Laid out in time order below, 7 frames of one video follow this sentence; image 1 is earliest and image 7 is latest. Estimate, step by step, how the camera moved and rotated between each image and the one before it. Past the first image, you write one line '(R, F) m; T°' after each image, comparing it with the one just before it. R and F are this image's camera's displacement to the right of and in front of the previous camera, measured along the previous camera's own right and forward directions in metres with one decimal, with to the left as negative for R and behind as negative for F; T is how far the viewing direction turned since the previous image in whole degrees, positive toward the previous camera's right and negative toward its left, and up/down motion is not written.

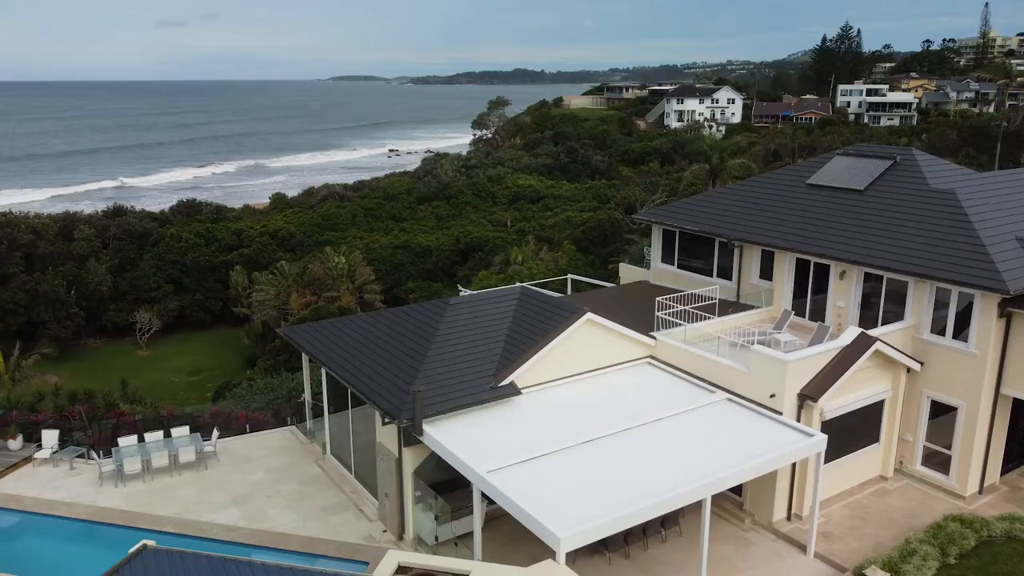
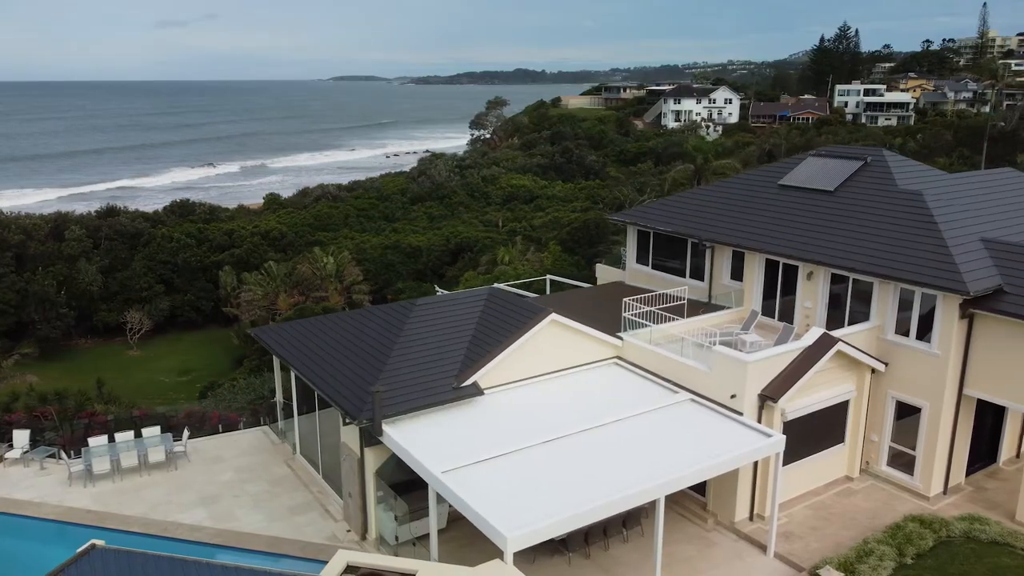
(+0.8, 0.0) m; 0°
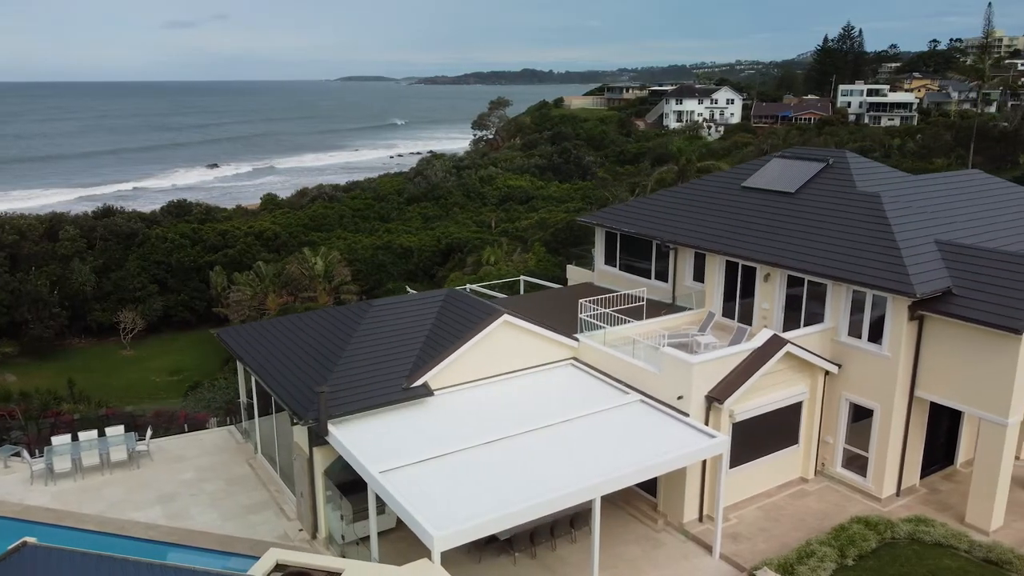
(+1.2, -0.1) m; 0°
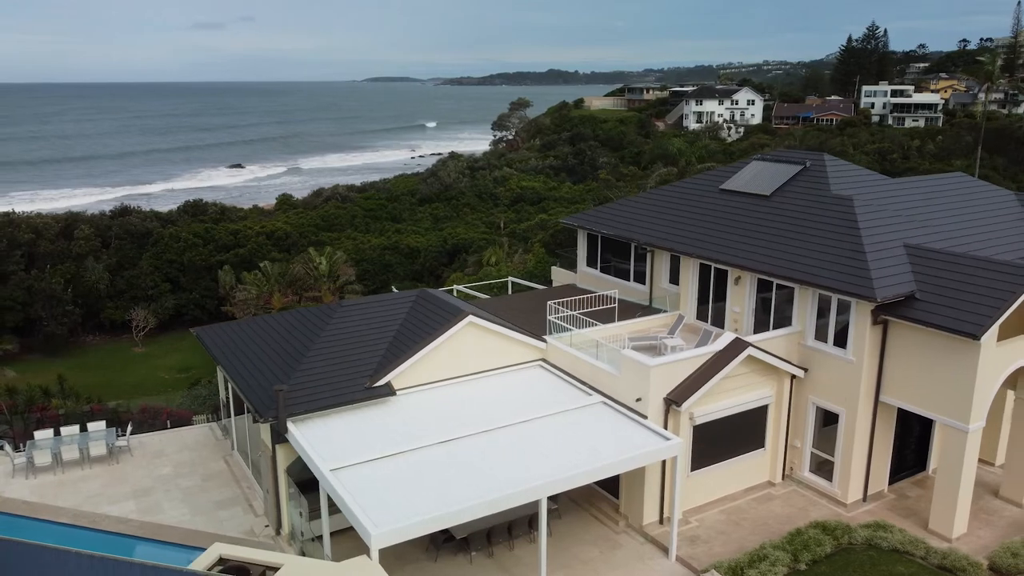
(+1.4, -0.1) m; -2°
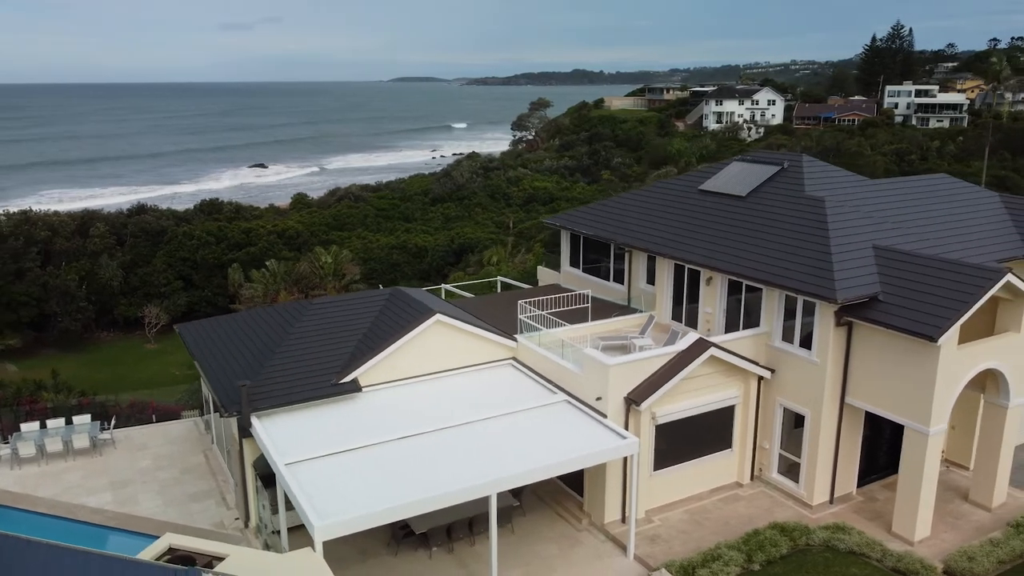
(+1.3, -0.1) m; -1°
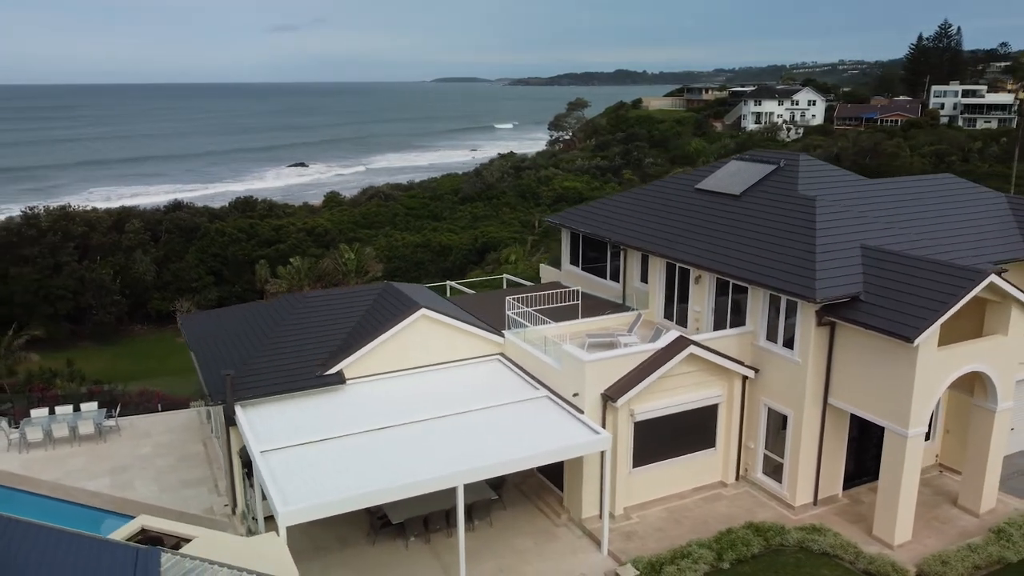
(+1.3, -0.2) m; -3°
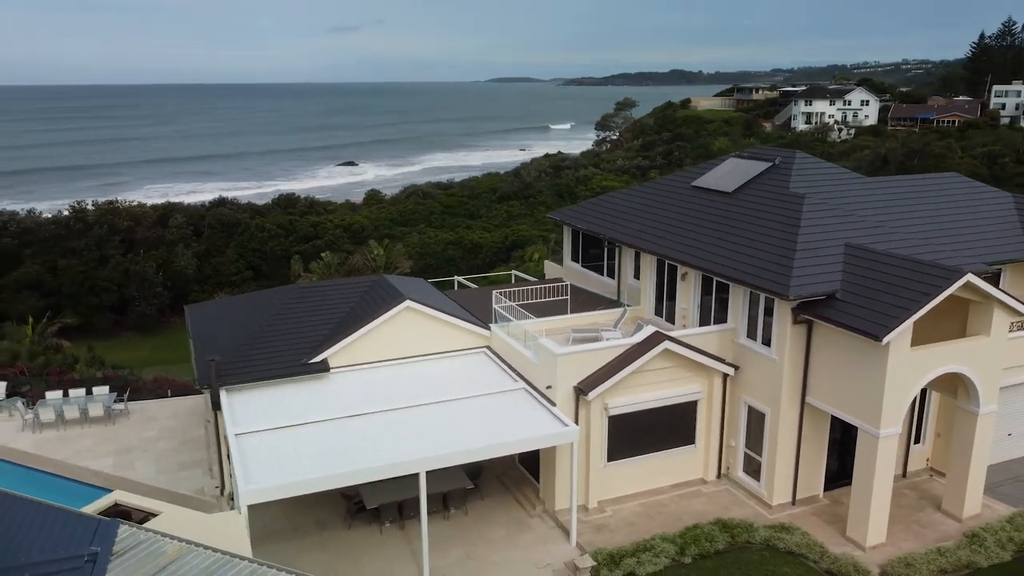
(+1.6, -0.2) m; -4°
